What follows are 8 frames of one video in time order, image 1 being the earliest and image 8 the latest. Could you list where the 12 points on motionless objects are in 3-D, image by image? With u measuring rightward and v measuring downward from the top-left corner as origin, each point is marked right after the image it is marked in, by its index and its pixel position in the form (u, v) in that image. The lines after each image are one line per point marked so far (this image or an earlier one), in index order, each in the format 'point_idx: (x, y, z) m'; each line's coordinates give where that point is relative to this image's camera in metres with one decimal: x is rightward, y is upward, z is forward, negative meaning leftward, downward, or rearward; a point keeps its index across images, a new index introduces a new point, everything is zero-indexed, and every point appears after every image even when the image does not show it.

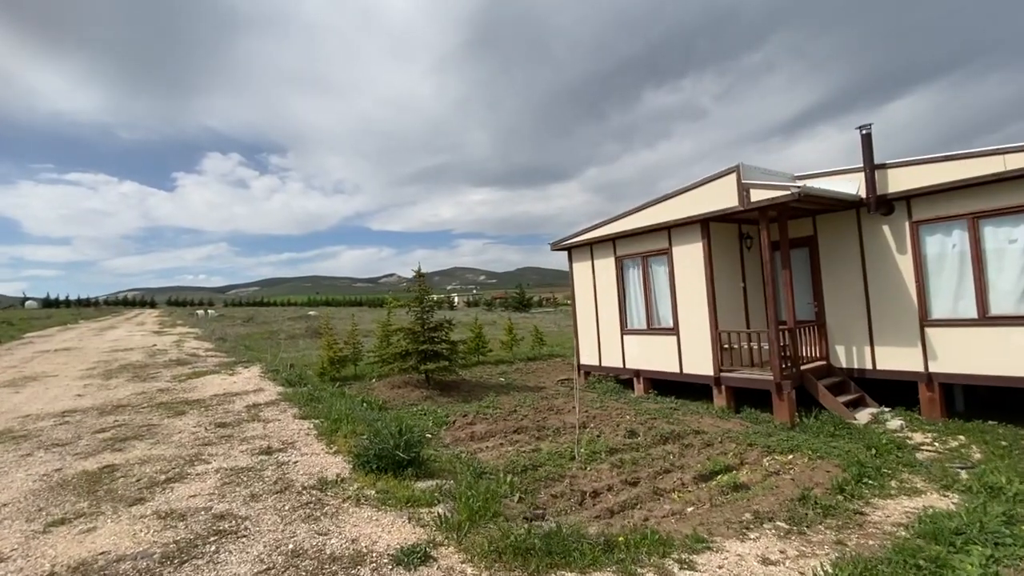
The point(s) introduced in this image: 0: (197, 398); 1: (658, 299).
0: (-4.9, -1.7, +7.9) m
1: (+2.9, -0.2, +10.2) m
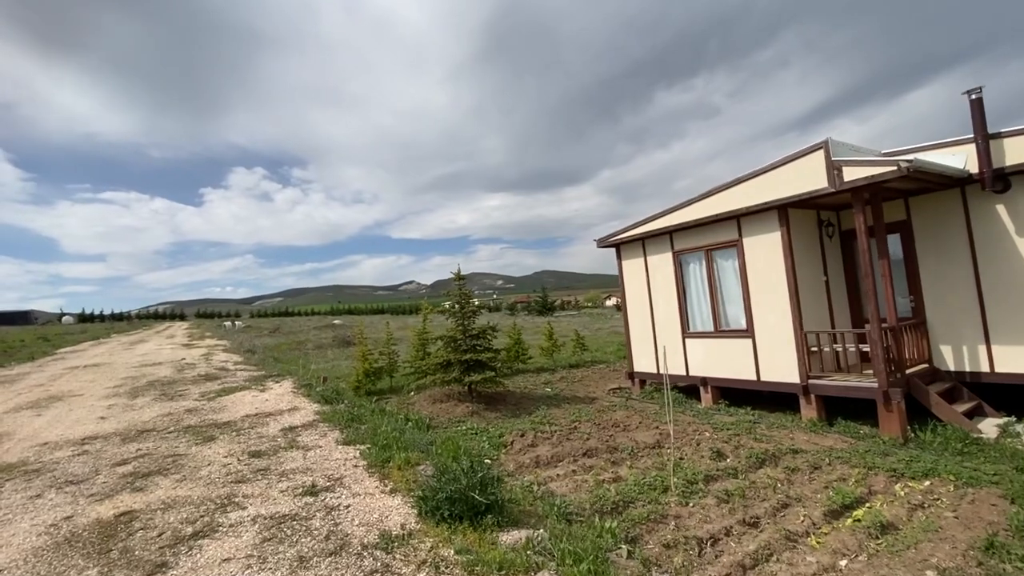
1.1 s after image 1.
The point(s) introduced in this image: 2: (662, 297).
0: (-4.0, -1.9, +7.1) m
1: (+3.9, -0.2, +9.1) m
2: (+3.1, -0.2, +10.2) m
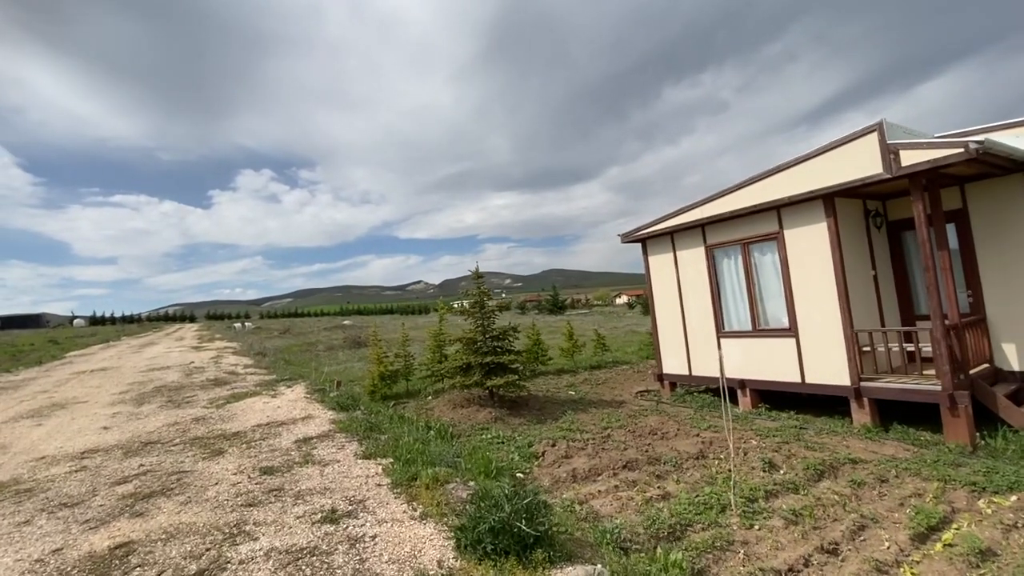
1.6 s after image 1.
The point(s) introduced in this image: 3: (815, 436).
0: (-3.6, -1.9, +6.6) m
1: (+4.3, -0.1, +8.5) m
2: (+3.5, -0.1, +9.7) m
3: (+4.3, -2.1, +7.2) m
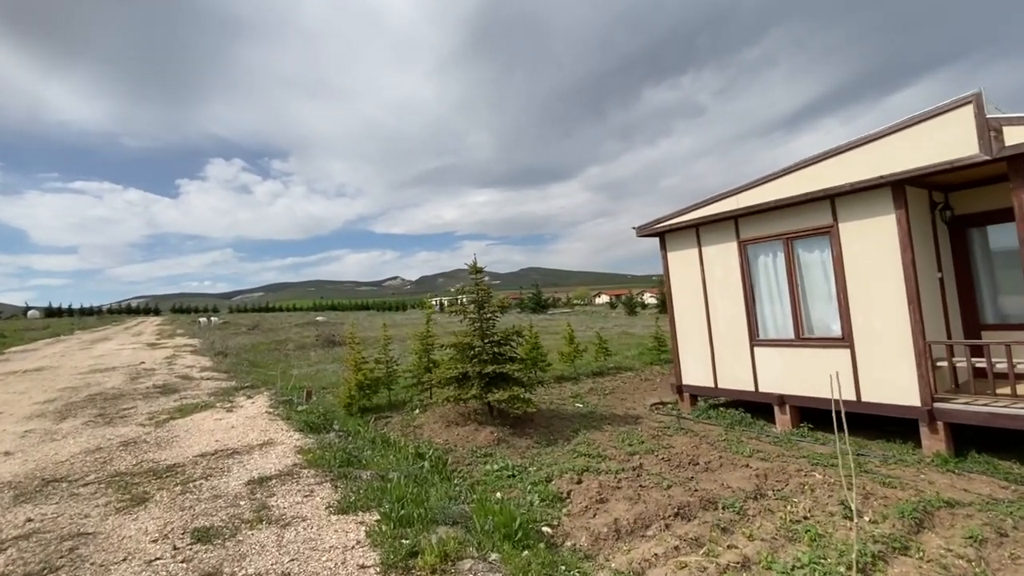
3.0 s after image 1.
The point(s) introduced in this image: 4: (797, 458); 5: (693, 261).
0: (-3.4, -1.8, +5.1) m
1: (+4.4, -0.1, +7.4) m
2: (+3.5, -0.2, +8.5) m
3: (+4.4, -2.1, +6.0) m
4: (+3.6, -2.2, +6.4) m
5: (+3.2, +0.5, +8.9) m
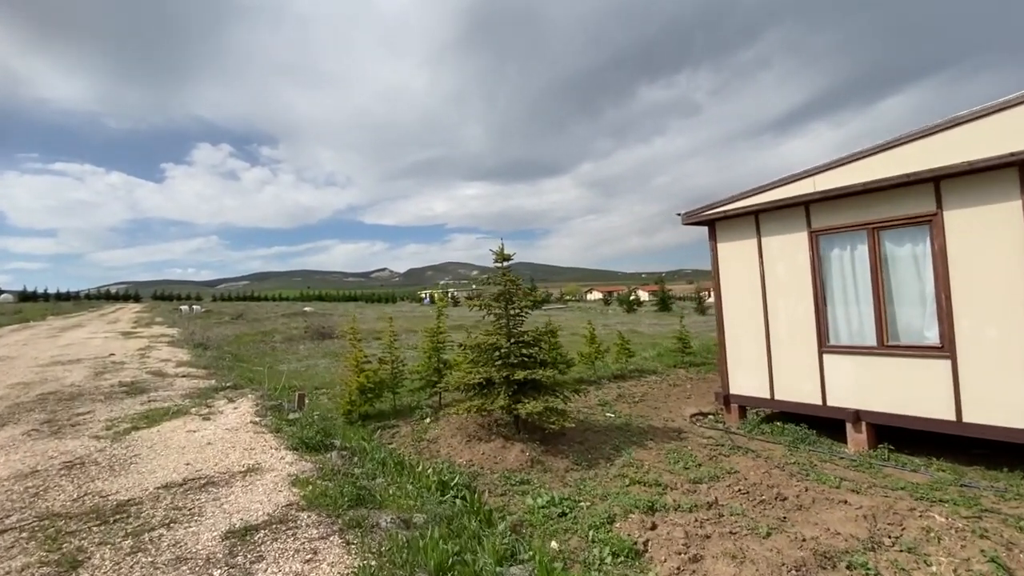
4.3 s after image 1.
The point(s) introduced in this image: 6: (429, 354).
0: (-3.0, -1.6, +3.9) m
1: (+4.9, -0.1, +6.3) m
2: (+4.0, -0.1, +7.4) m
3: (+4.9, -2.1, +5.0) m
4: (+4.1, -2.2, +5.4) m
5: (+3.6, +0.5, +7.7) m
6: (-1.4, -1.1, +8.5) m
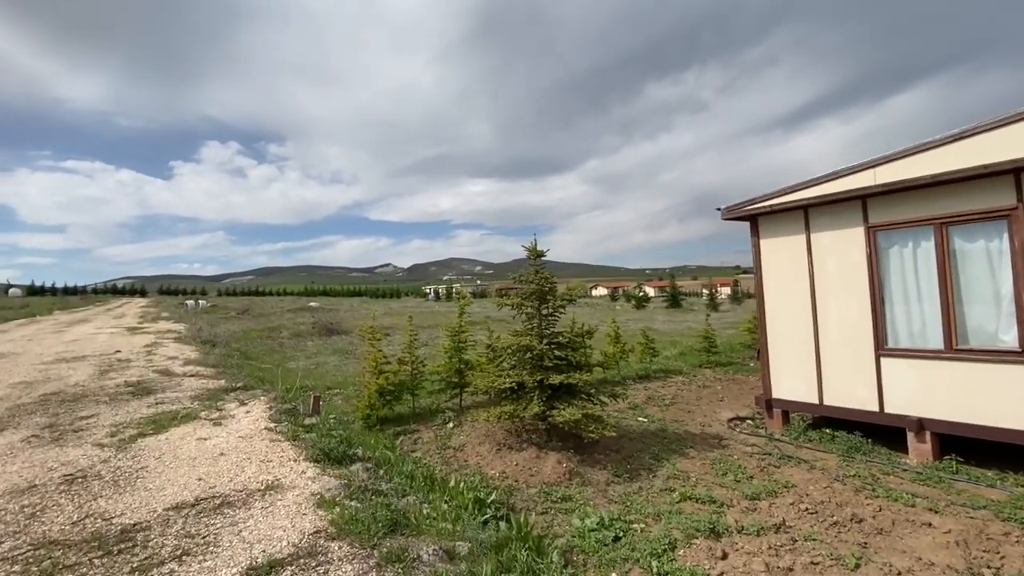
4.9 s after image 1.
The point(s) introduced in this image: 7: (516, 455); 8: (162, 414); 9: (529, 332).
0: (-2.6, -1.6, +3.4) m
1: (+5.3, -0.1, +5.7) m
2: (+4.4, -0.1, +6.8) m
3: (+5.3, -2.1, +4.5) m
4: (+4.5, -2.1, +4.9) m
5: (+4.1, +0.6, +7.2) m
6: (-1.0, -1.0, +8.0) m
7: (0.0, -1.9, +5.7) m
8: (-4.4, -1.6, +6.3) m
9: (+0.2, -0.5, +6.3) m
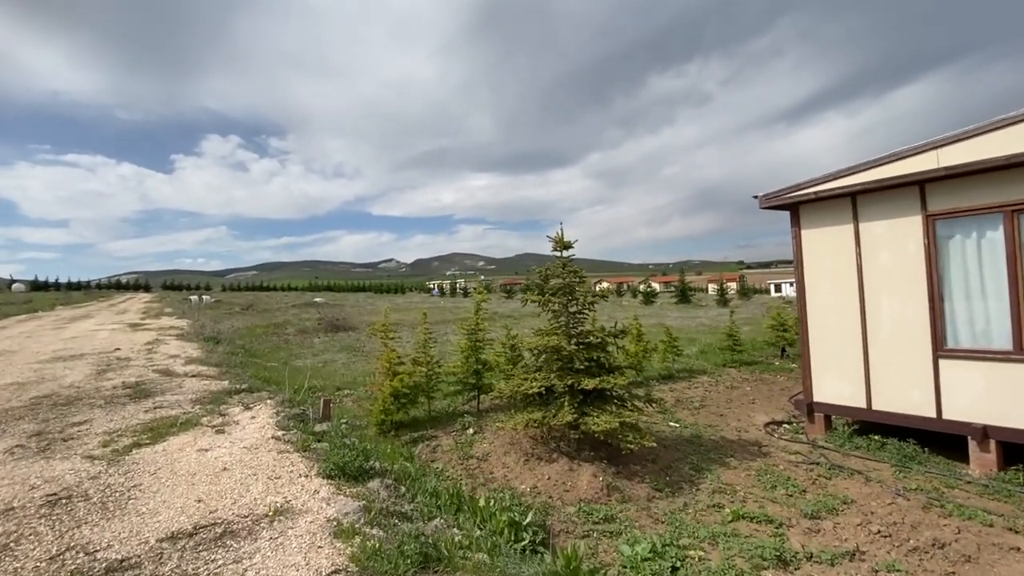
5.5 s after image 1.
0: (-2.3, -1.6, +3.0) m
1: (+5.6, -0.1, +5.2) m
2: (+4.7, 0.0, +6.3) m
3: (+5.6, -2.1, +3.9) m
4: (+4.8, -2.1, +4.3) m
5: (+4.4, +0.6, +6.7) m
6: (-0.7, -1.0, +7.5) m
7: (+0.4, -1.8, +5.2) m
8: (-4.1, -1.5, +5.9) m
9: (+0.5, -0.5, +5.8) m
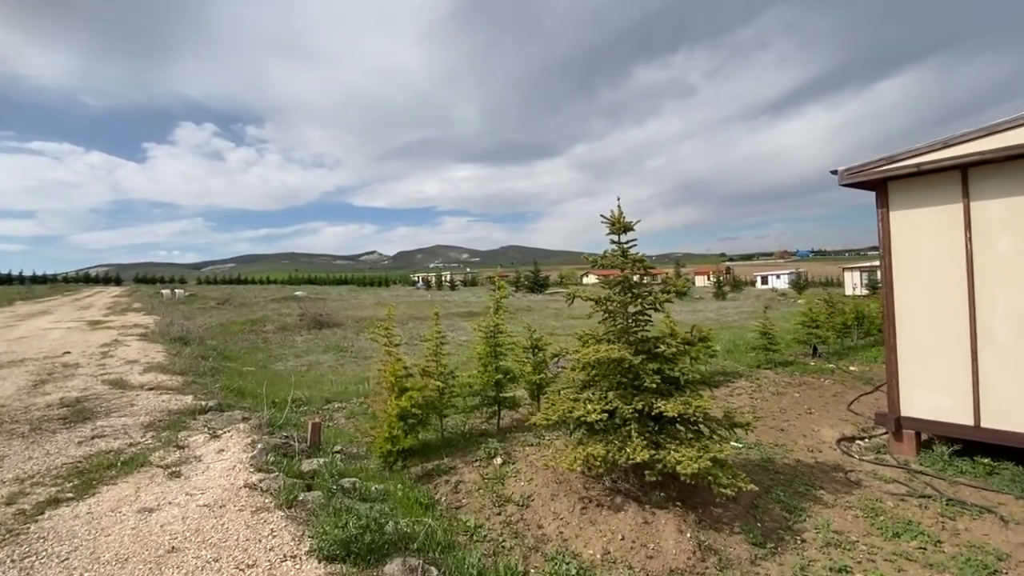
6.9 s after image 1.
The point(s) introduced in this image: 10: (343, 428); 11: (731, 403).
0: (-1.8, -1.6, +1.6) m
1: (+6.0, 0.0, +4.1) m
2: (+5.1, +0.1, +5.2) m
3: (+6.1, -2.1, +2.9) m
4: (+5.2, -2.1, +3.2) m
5: (+4.8, +0.7, +5.5) m
6: (-0.3, -0.9, +6.2) m
7: (+0.8, -1.8, +3.9) m
8: (-3.7, -1.5, +4.5) m
9: (+0.9, -0.4, +4.5) m
10: (-2.1, -1.7, +6.1) m
11: (+3.4, -1.8, +7.8) m
